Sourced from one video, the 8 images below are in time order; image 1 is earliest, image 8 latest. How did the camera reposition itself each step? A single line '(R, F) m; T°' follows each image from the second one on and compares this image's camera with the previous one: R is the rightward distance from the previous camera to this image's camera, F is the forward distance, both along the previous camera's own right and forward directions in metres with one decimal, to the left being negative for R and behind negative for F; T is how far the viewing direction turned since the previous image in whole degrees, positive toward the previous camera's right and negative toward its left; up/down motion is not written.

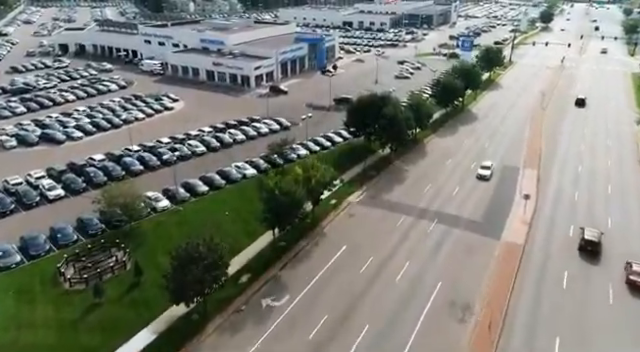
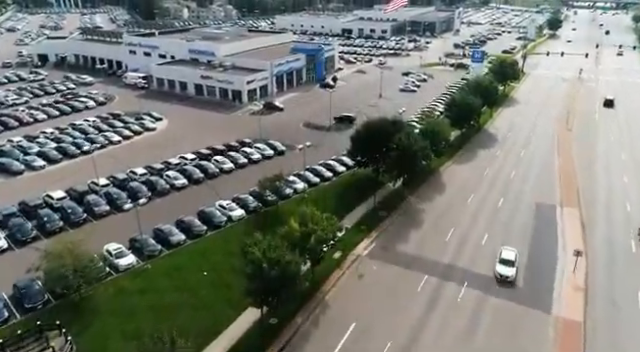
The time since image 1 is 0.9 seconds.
(-0.1, +6.6) m; 0°
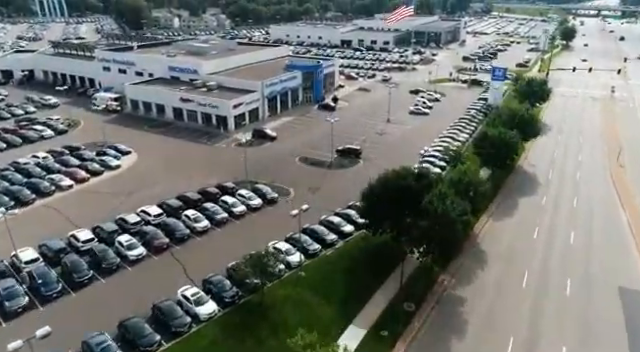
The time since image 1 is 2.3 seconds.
(-0.2, +9.7) m; 0°
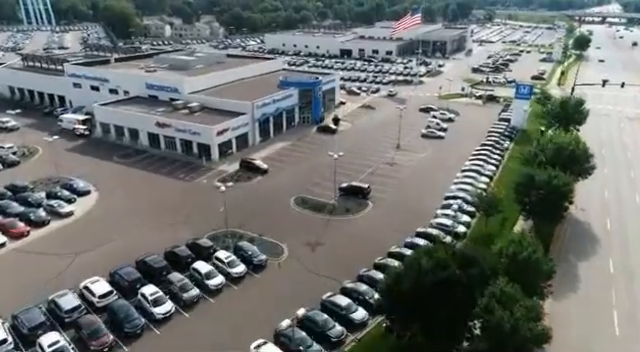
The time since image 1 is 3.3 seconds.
(-0.2, +8.6) m; 0°
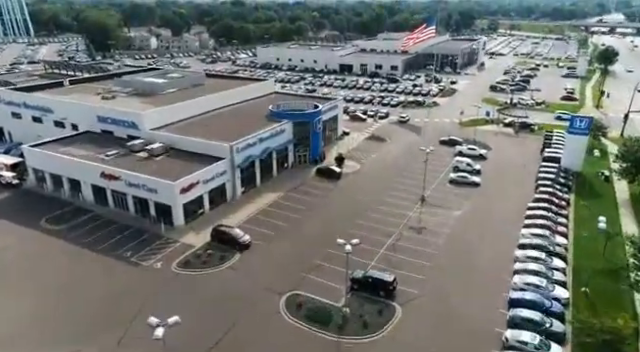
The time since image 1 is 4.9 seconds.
(-0.4, +12.7) m; 0°
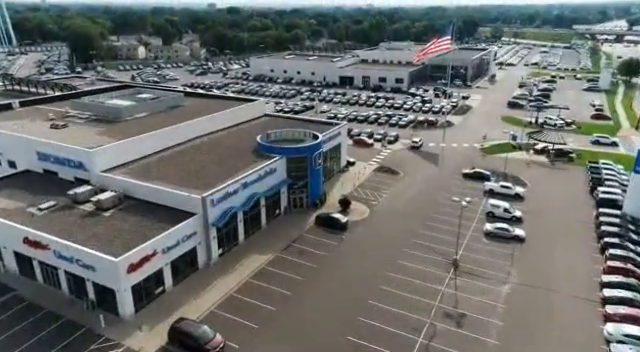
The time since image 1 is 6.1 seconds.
(-0.2, +9.8) m; 0°
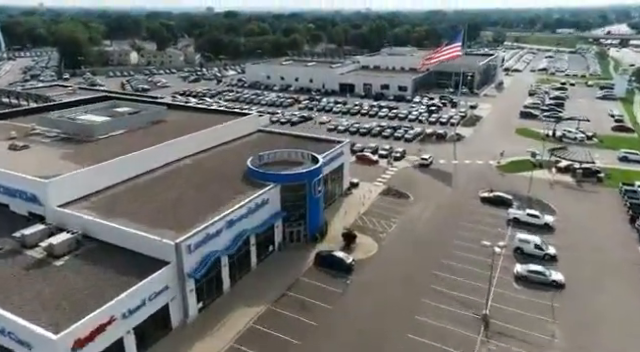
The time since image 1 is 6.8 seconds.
(-0.1, +5.6) m; 0°
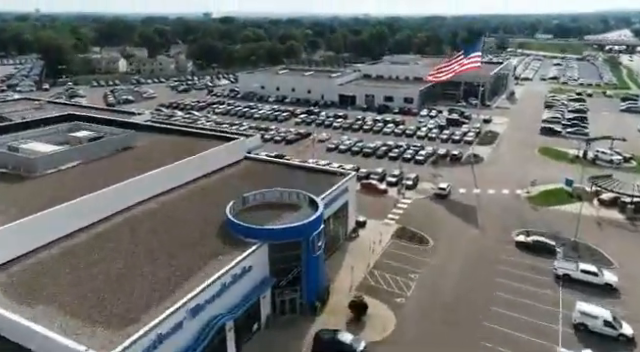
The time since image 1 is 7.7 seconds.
(-0.1, +8.0) m; 0°
